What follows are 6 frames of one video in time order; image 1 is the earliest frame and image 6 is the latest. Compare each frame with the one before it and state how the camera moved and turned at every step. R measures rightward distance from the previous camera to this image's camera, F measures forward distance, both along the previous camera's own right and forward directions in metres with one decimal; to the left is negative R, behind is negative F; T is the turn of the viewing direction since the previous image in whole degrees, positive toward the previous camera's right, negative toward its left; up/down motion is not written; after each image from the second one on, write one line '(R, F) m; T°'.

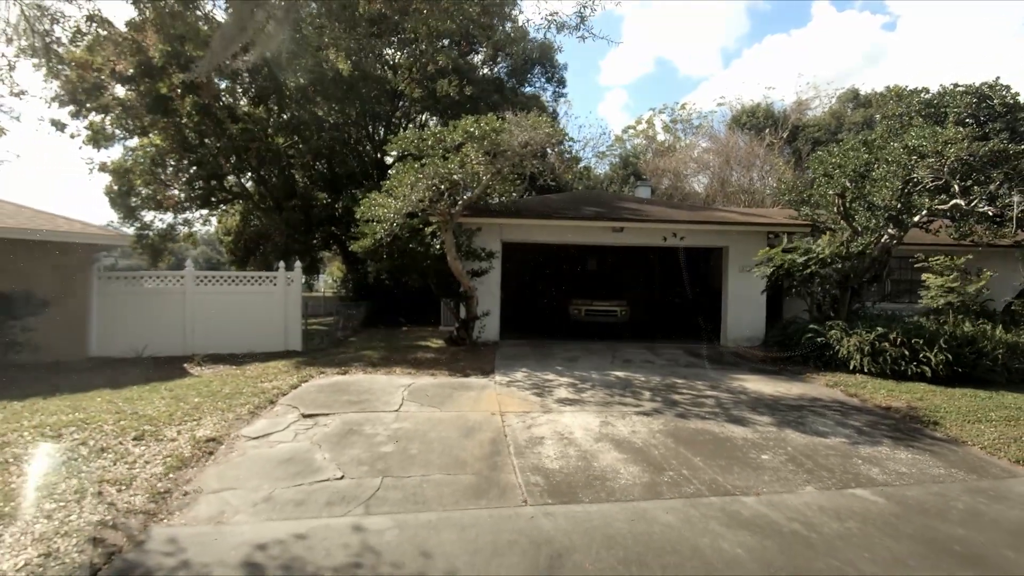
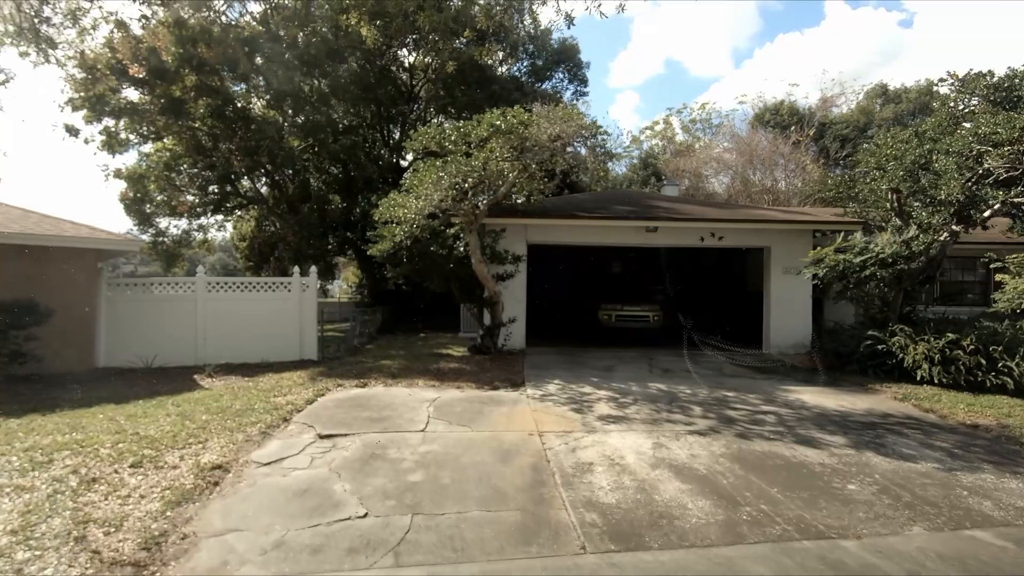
(-0.3, +0.7) m; -1°
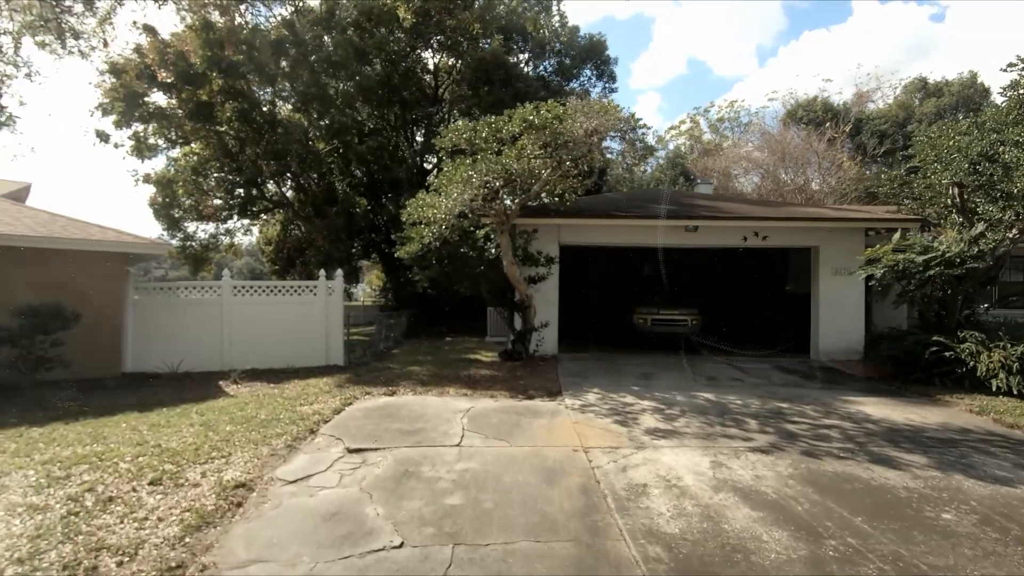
(-0.2, +0.4) m; -2°
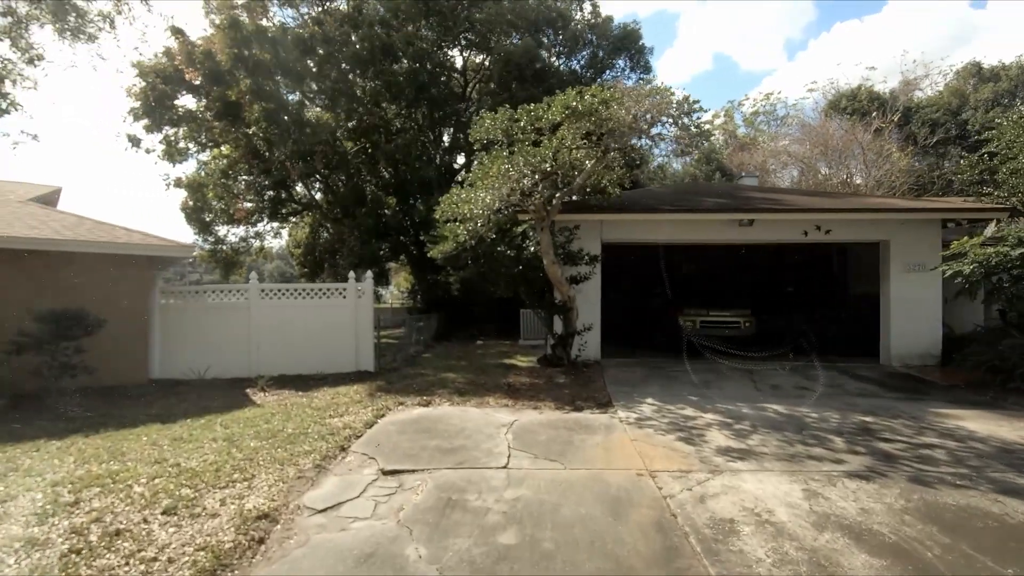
(-0.3, +0.7) m; -3°
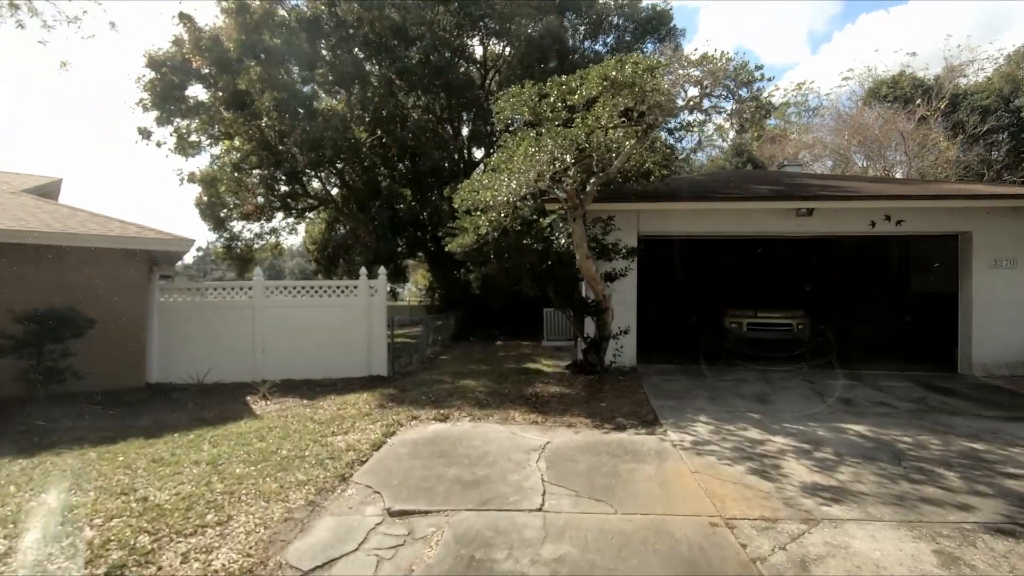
(-0.1, +1.0) m; -2°
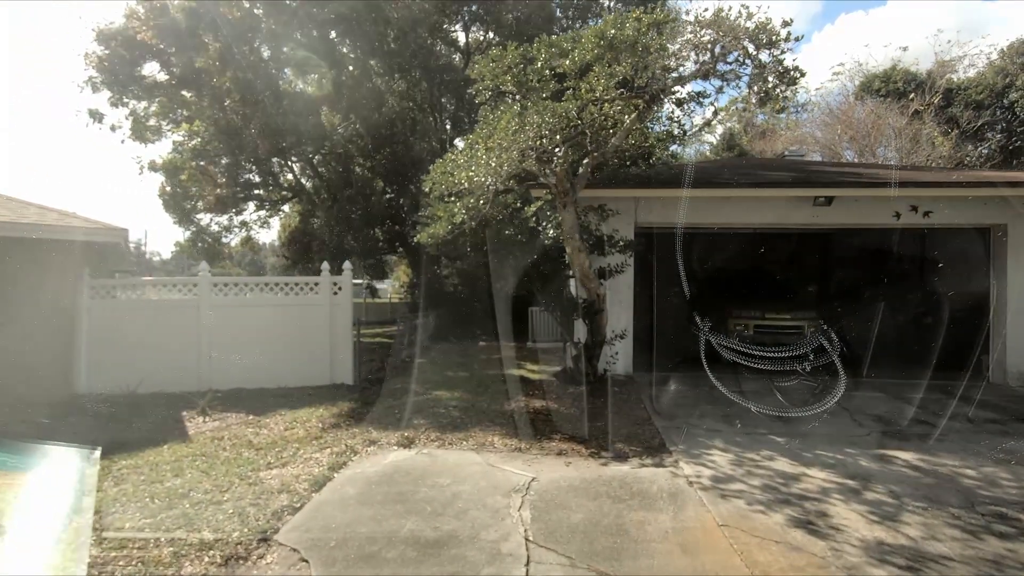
(+0.1, +1.1) m; +2°
